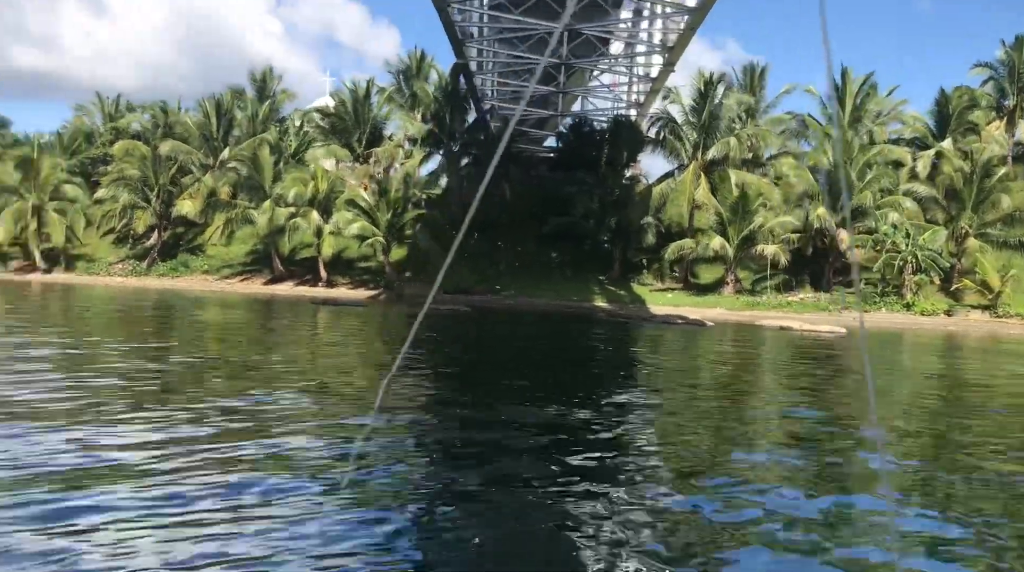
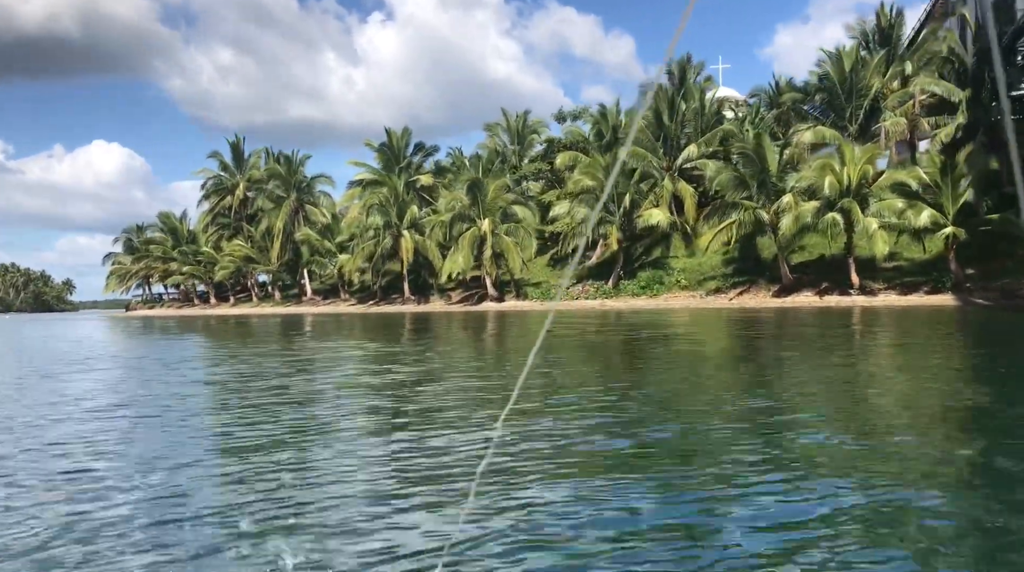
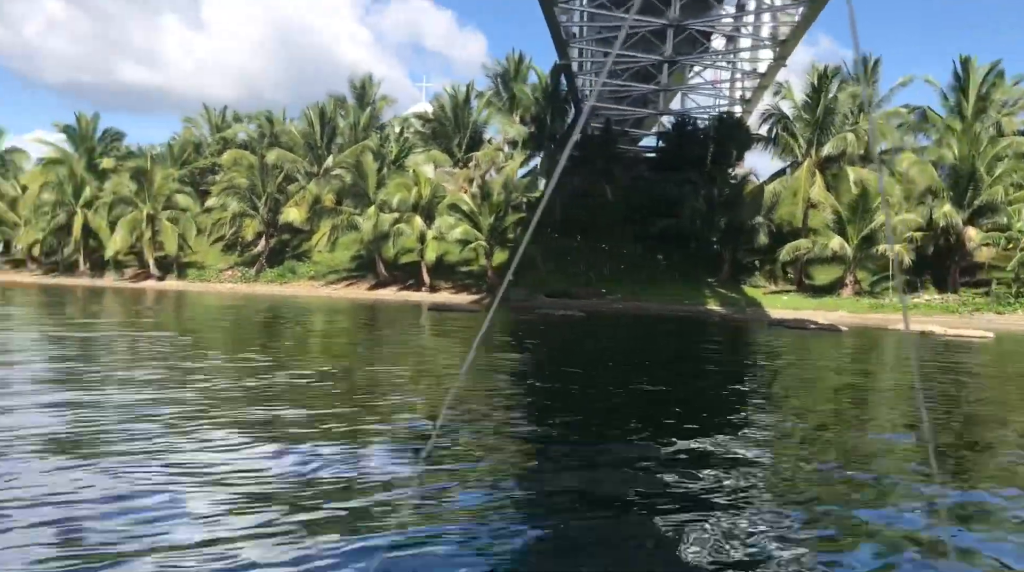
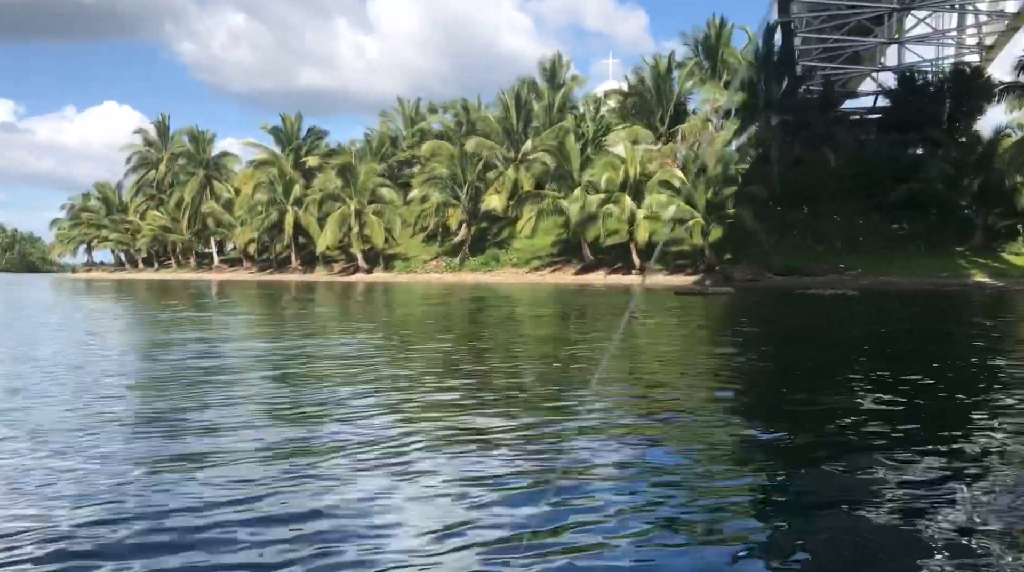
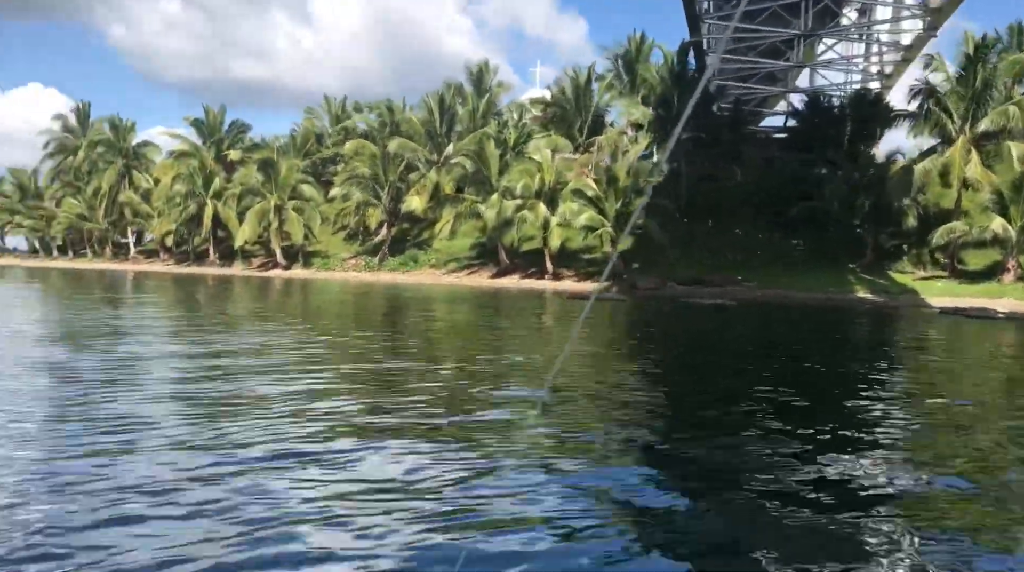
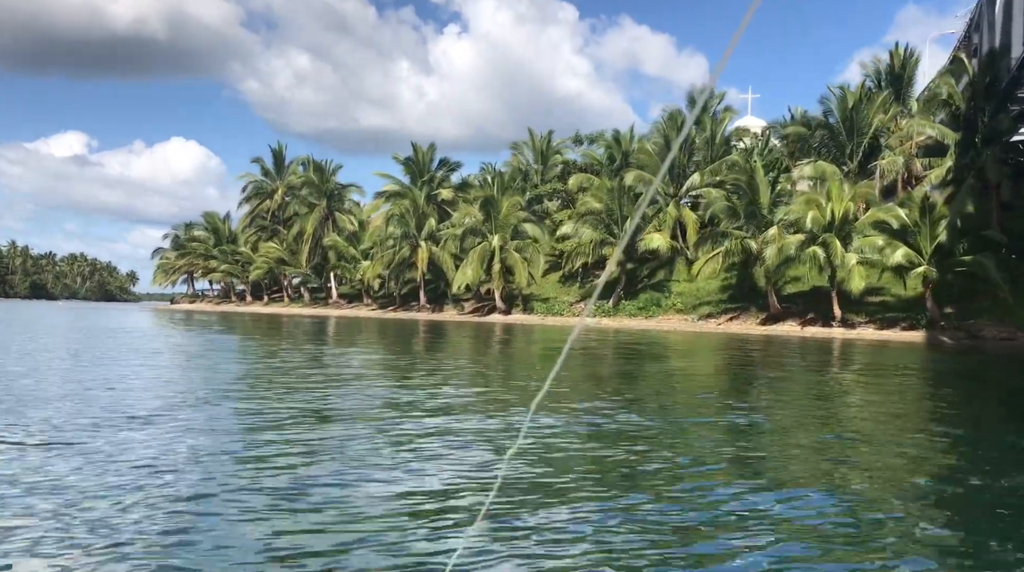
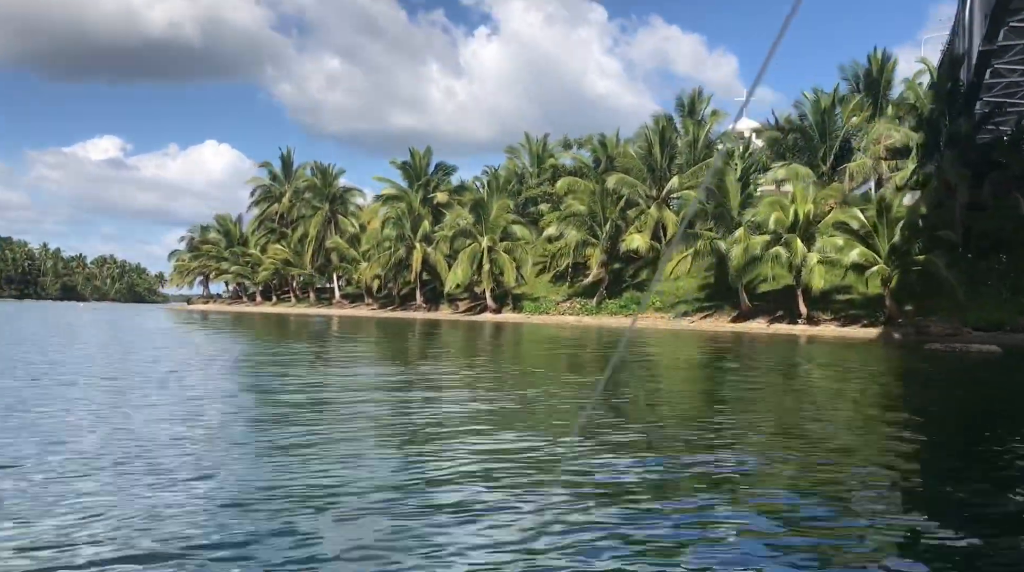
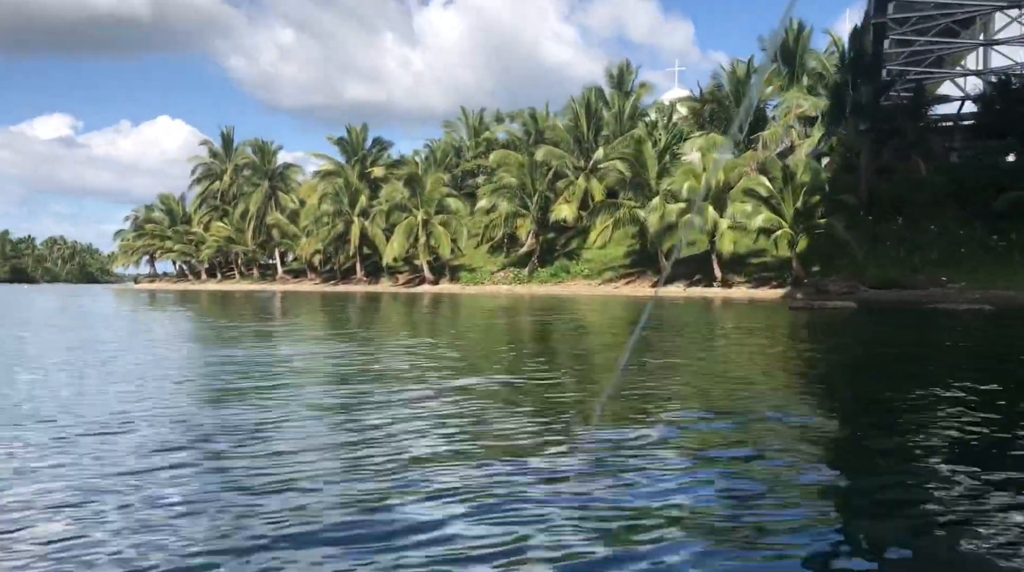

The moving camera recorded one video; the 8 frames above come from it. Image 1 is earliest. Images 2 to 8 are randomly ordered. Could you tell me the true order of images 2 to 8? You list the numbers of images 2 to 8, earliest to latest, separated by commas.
3, 5, 4, 8, 7, 6, 2
